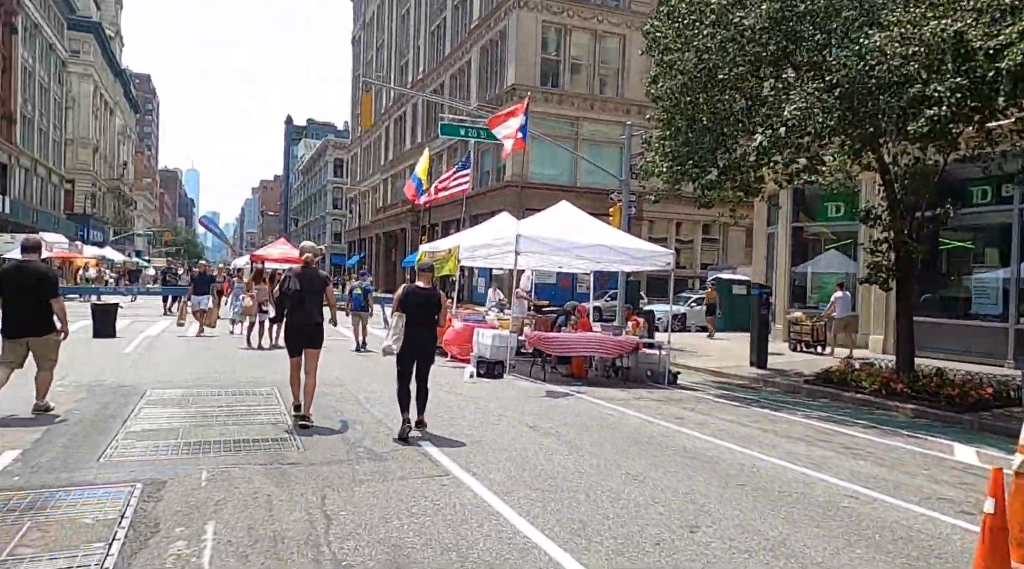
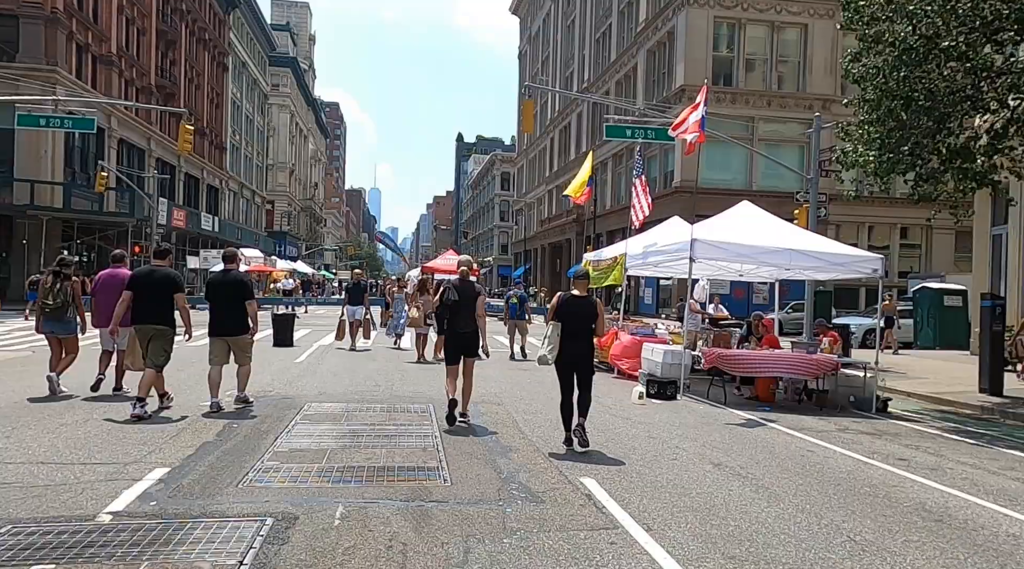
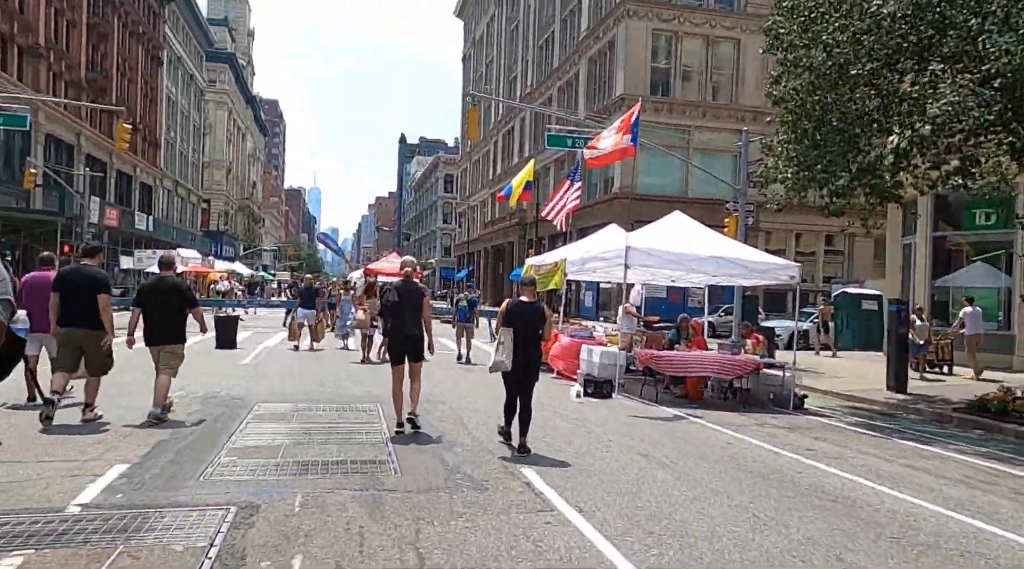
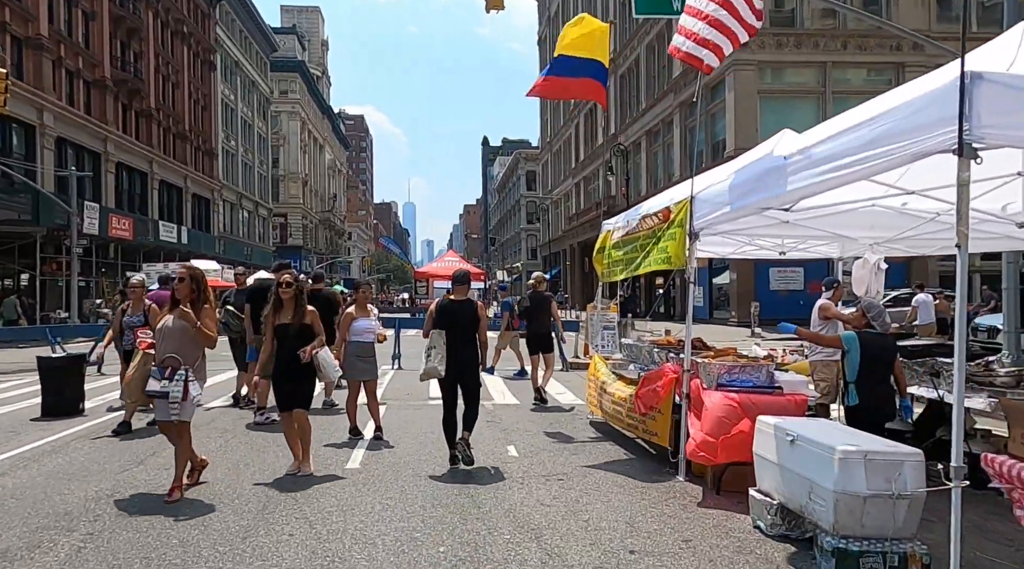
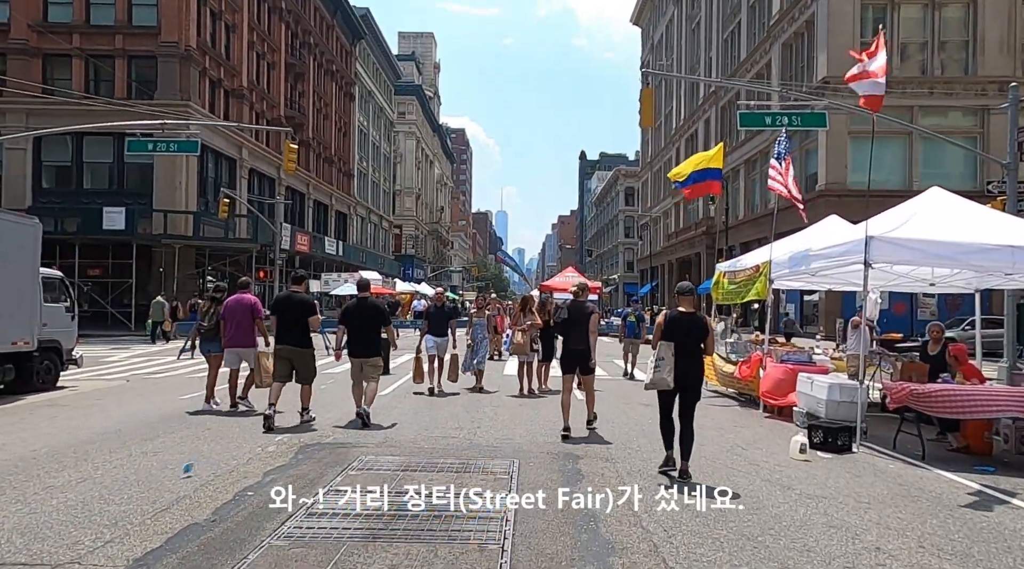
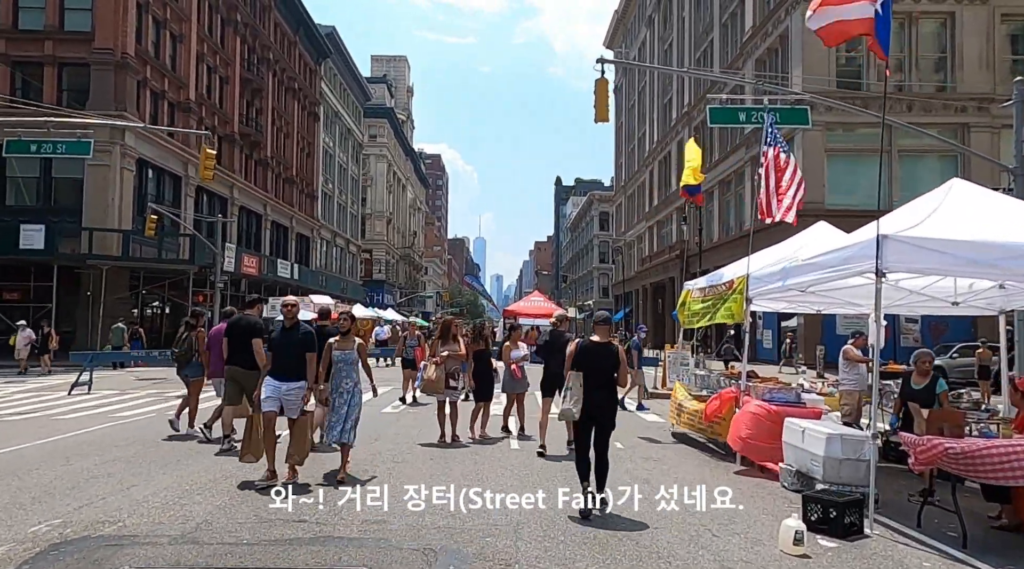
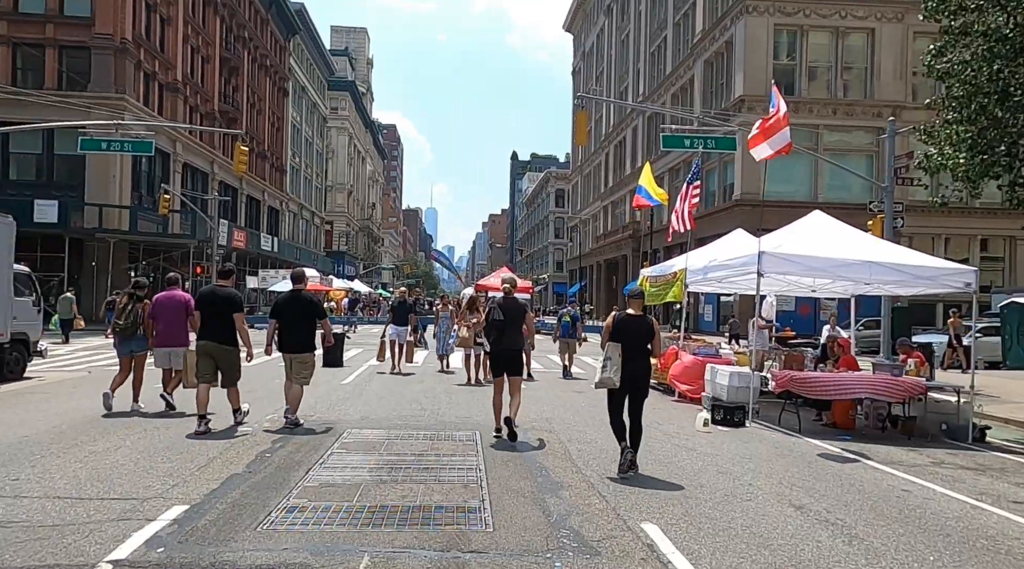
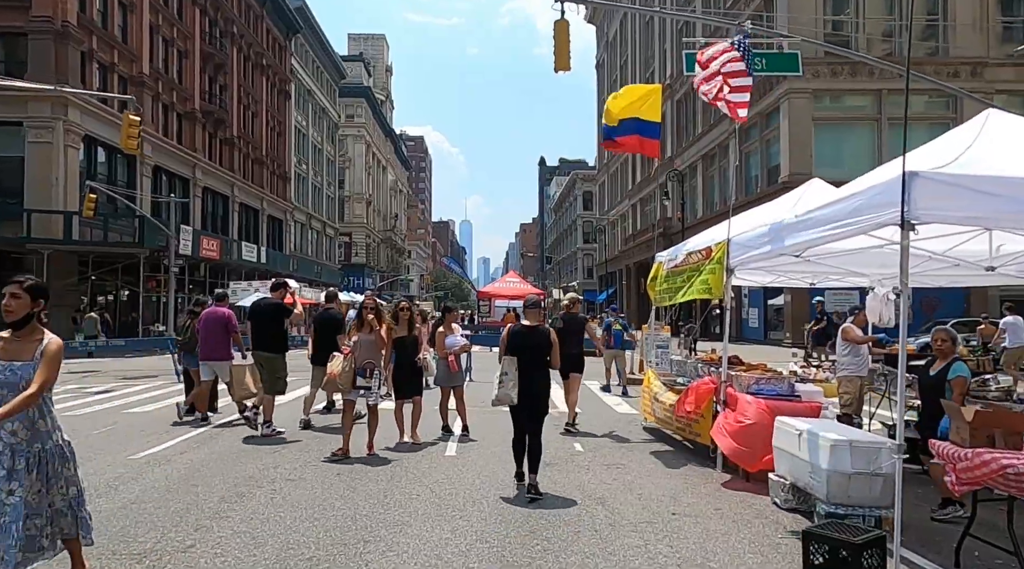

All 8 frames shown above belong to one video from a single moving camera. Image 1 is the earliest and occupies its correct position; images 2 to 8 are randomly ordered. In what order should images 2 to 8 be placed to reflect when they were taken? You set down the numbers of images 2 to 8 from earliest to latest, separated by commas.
3, 2, 7, 5, 6, 8, 4
